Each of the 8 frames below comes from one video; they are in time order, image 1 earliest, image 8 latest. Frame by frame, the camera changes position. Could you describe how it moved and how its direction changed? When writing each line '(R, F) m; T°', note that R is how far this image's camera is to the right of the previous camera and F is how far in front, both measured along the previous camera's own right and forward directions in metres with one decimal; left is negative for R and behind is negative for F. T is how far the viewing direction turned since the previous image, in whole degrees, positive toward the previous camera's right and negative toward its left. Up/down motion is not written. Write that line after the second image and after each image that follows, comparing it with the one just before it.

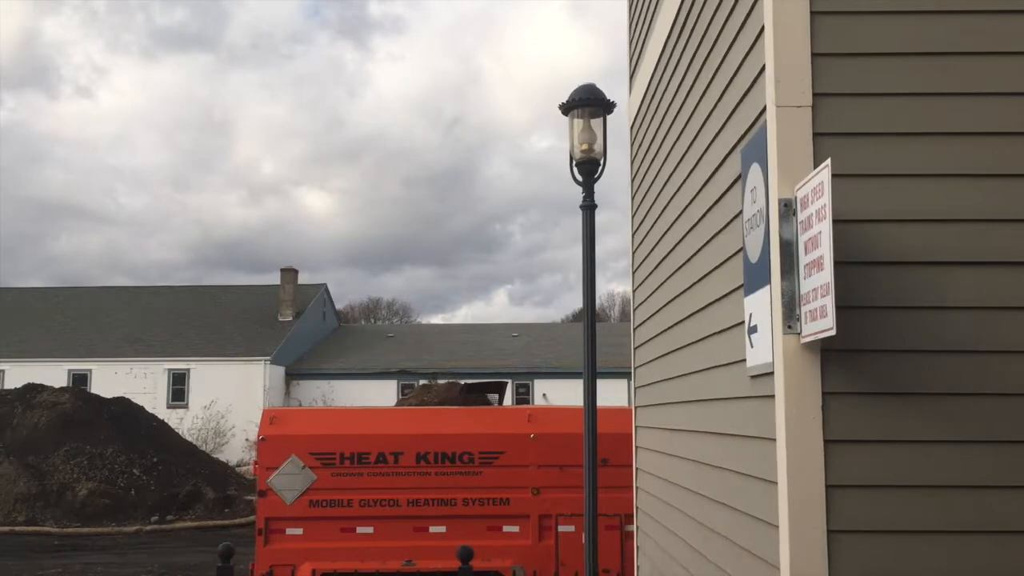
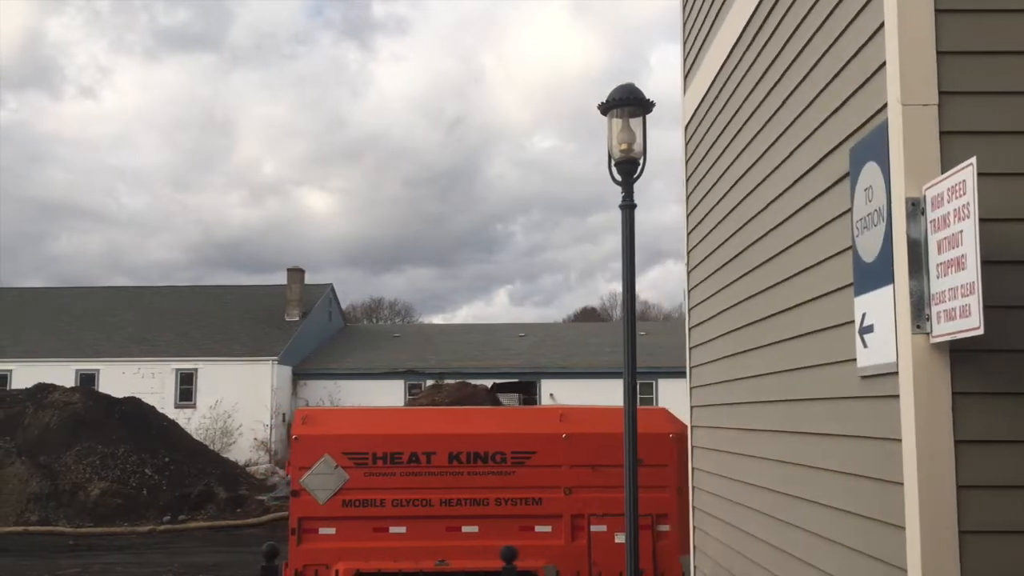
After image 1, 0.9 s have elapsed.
(-0.3, 0.0) m; 0°
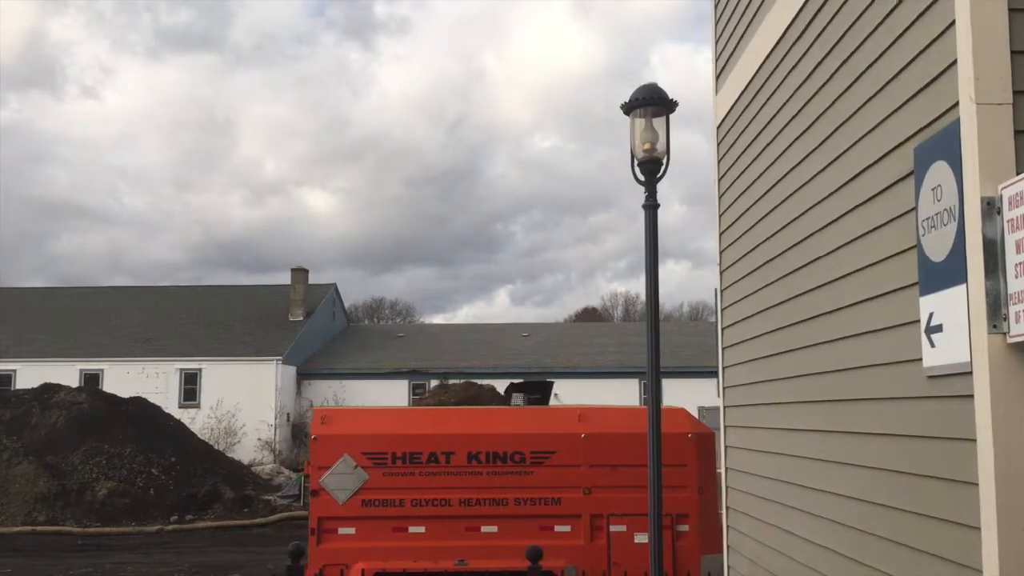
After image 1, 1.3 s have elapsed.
(-0.2, 0.0) m; 0°
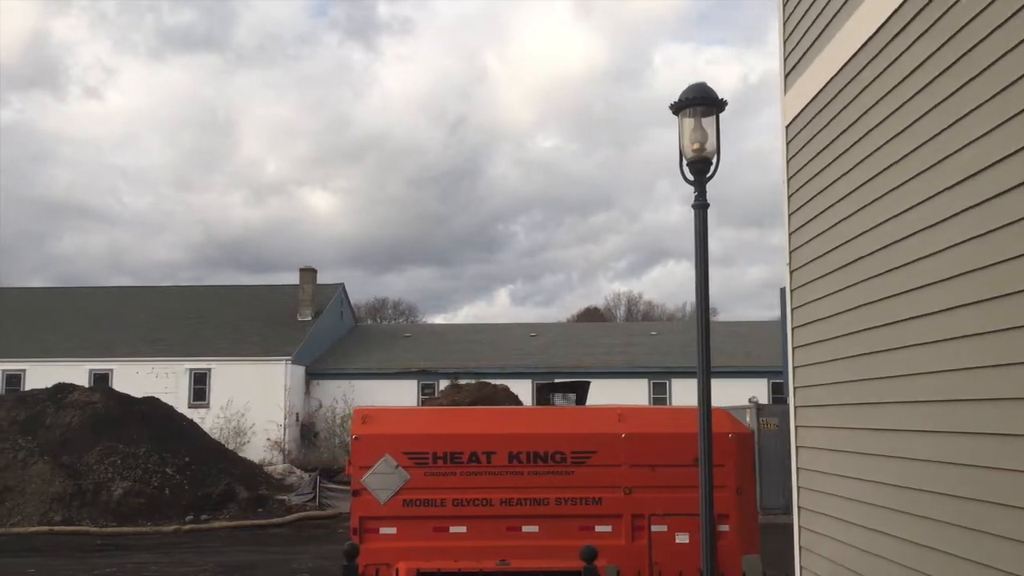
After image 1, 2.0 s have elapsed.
(-0.3, 0.0) m; 0°
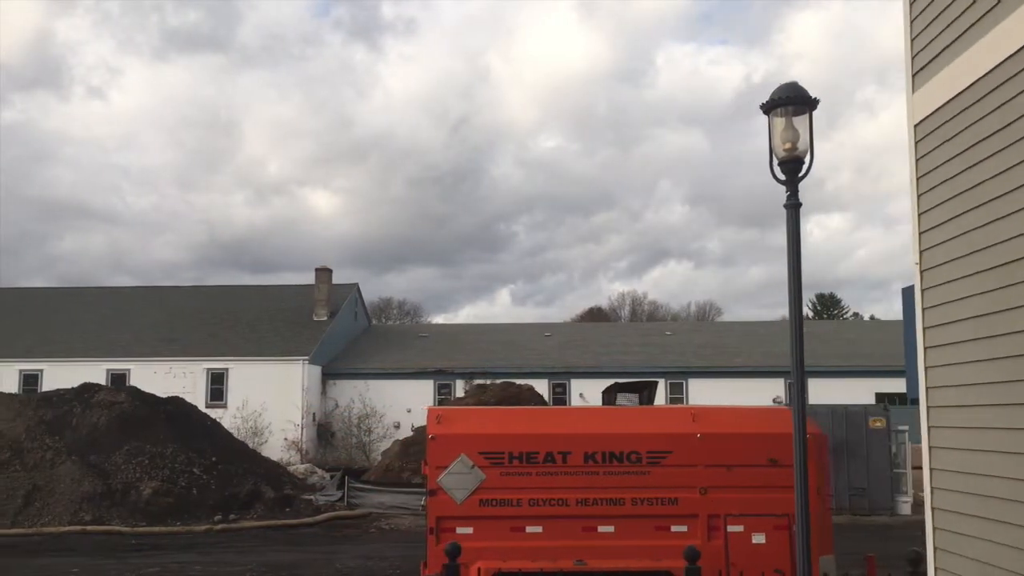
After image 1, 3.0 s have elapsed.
(-0.6, 0.0) m; 0°
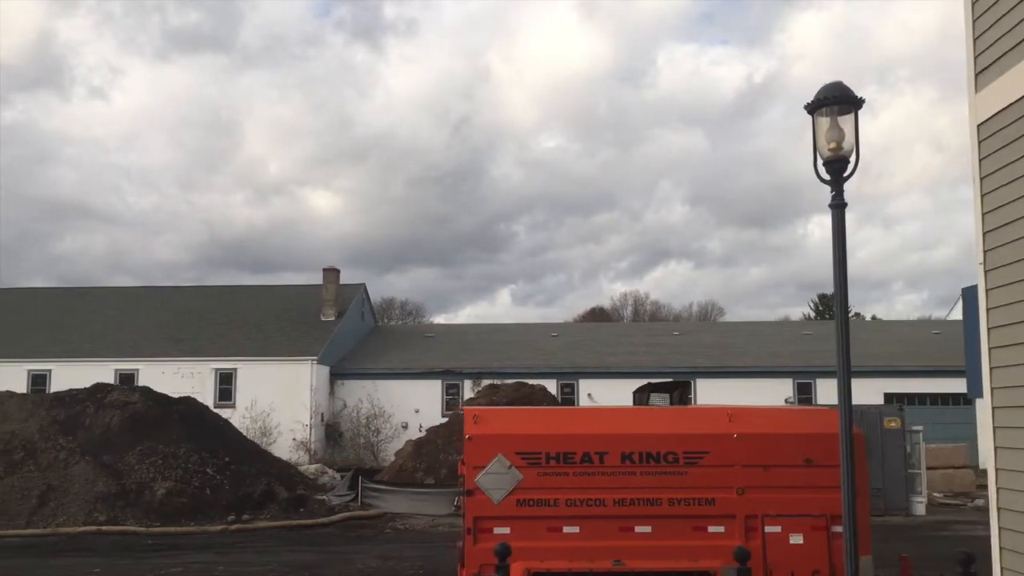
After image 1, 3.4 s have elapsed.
(-0.3, 0.0) m; 0°
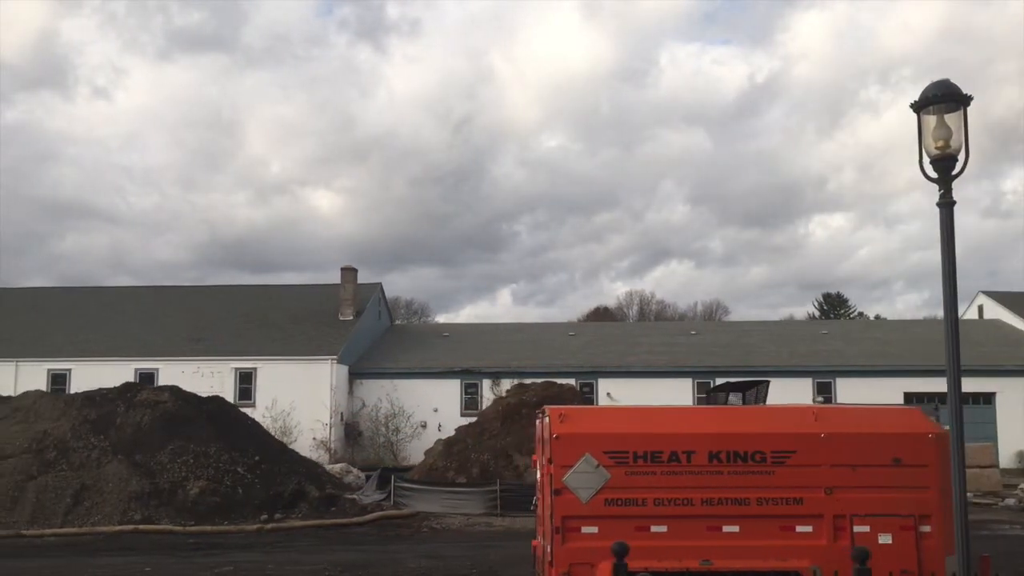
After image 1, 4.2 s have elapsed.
(-0.7, 0.0) m; 0°
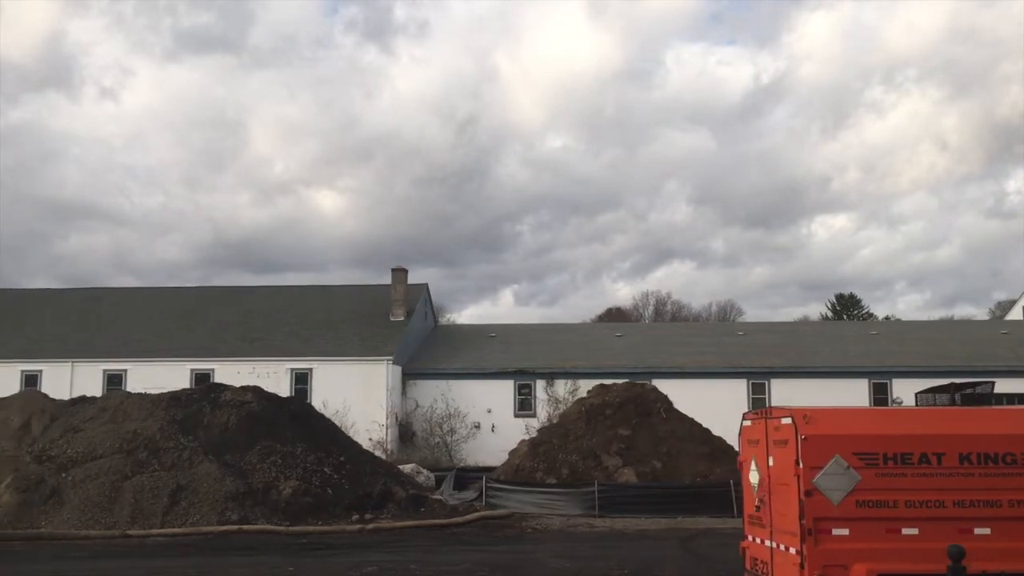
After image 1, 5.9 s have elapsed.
(-2.1, 0.0) m; -1°
